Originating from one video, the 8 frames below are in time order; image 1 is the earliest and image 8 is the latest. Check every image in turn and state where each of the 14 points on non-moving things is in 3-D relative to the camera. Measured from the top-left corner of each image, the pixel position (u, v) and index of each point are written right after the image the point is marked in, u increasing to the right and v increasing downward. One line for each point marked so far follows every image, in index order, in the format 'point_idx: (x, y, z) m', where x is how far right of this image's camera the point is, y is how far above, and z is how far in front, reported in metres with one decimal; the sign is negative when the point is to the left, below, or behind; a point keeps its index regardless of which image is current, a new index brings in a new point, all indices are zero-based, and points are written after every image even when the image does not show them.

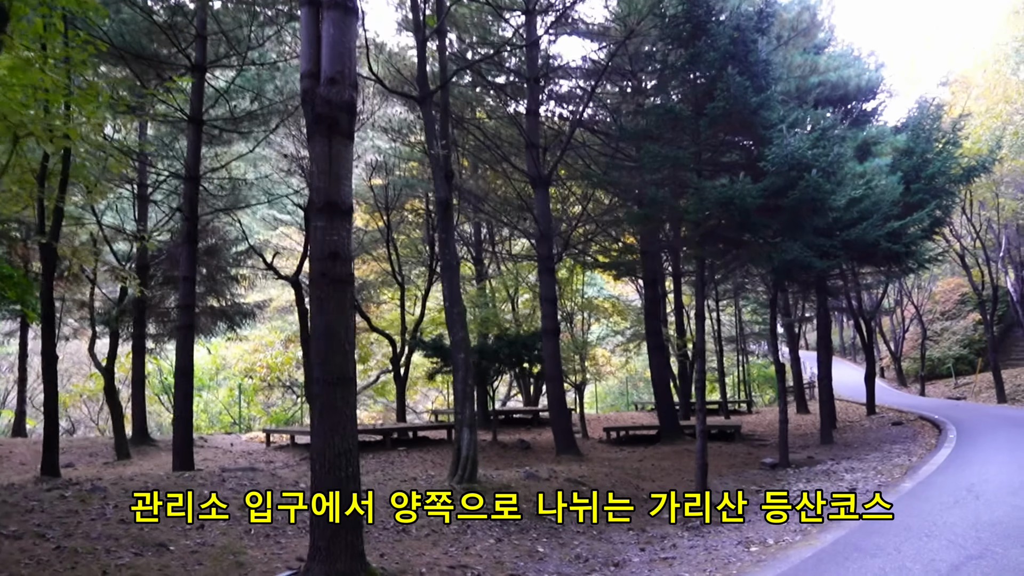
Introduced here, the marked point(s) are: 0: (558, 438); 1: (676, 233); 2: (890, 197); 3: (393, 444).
0: (+0.7, -2.3, +12.3) m
1: (+1.9, +0.7, +9.6) m
2: (+6.0, +1.5, +12.8) m
3: (-2.1, -2.7, +13.9) m
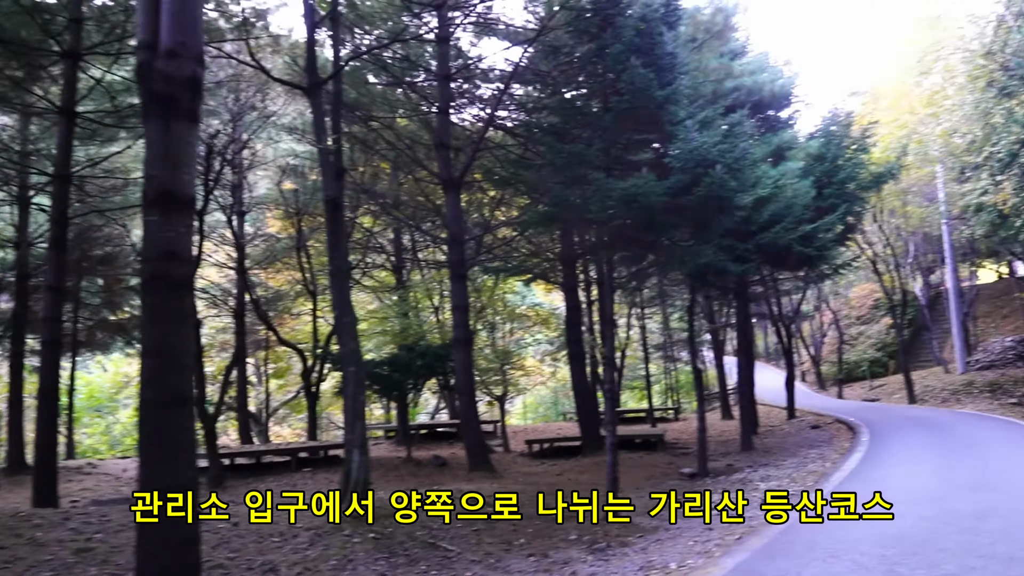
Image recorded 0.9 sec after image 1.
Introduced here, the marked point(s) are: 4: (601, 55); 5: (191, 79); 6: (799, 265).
0: (-0.6, -2.4, +11.7) m
1: (+0.8, +0.6, +9.1) m
2: (+4.6, +1.4, +12.7) m
3: (-3.5, -2.9, +13.1) m
4: (+1.0, +2.6, +8.9) m
5: (-1.8, +1.2, +4.5) m
6: (+5.3, +0.6, +15.4) m
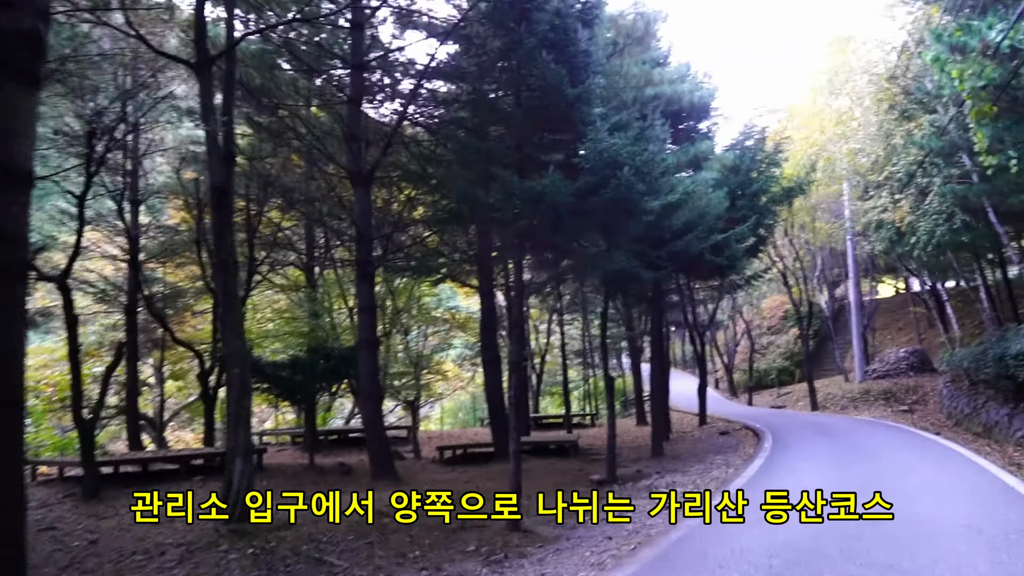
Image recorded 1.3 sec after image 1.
0: (-2.0, -2.4, +11.3) m
1: (-0.2, +0.6, +8.8) m
2: (+3.2, +1.3, +12.7) m
3: (-5.0, -2.8, +12.3) m
4: (0.0, +2.6, +8.6) m
5: (-2.4, +1.2, +4.0) m
6: (+3.6, +0.4, +15.4) m
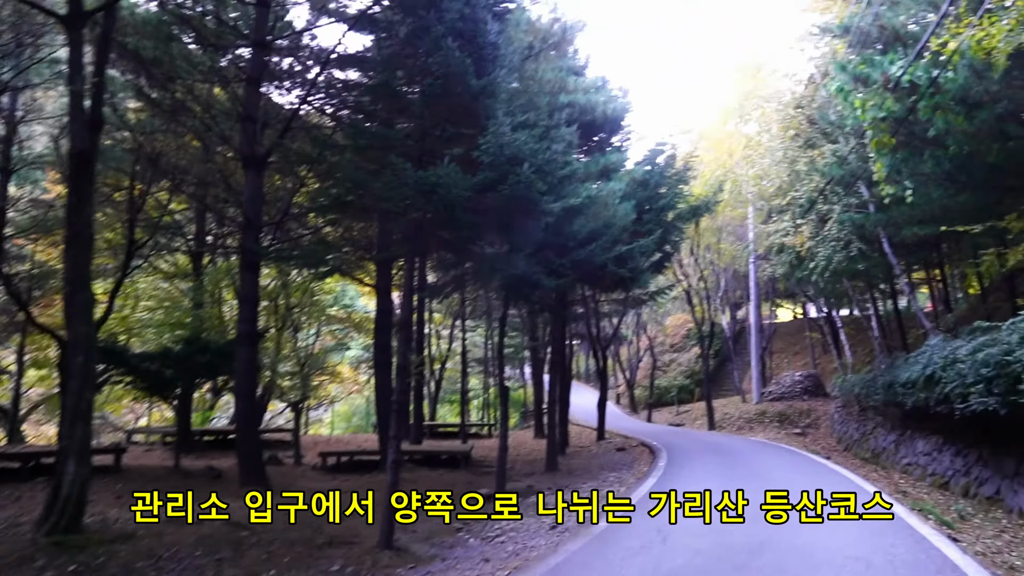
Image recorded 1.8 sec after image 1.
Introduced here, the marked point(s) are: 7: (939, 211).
0: (-3.5, -2.3, +10.4) m
1: (-1.3, +0.6, +8.2) m
2: (+1.7, +1.1, +12.4) m
3: (-6.6, -2.6, +11.1) m
4: (-0.9, +2.6, +8.0) m
5: (-2.9, +1.4, +3.2) m
6: (+1.8, +0.2, +15.2) m
7: (+6.6, +1.2, +12.3) m
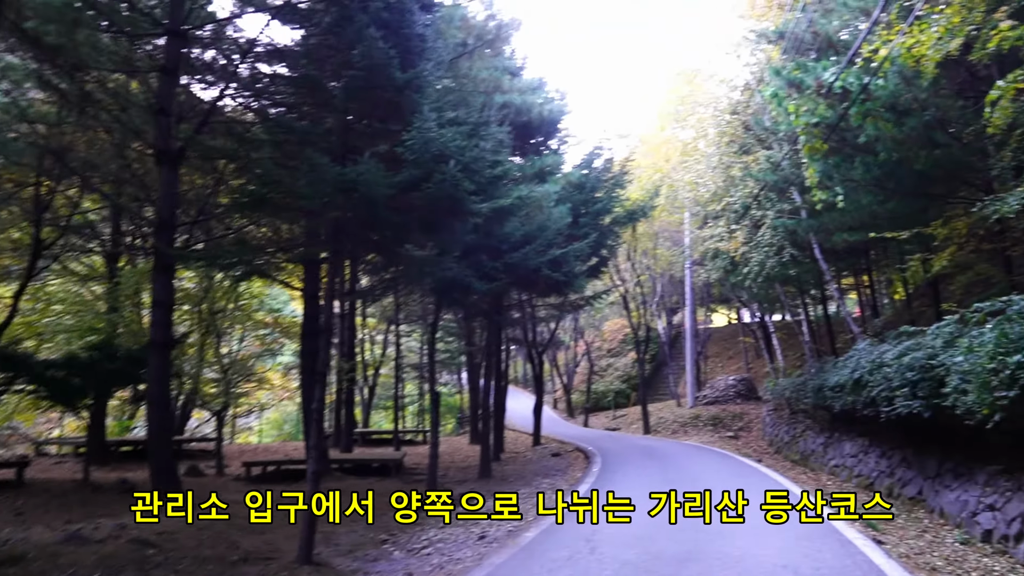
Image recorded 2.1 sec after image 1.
0: (-4.4, -2.4, +9.9) m
1: (-2.1, +0.6, +7.9) m
2: (+0.6, +1.0, +12.3) m
3: (-7.6, -2.6, +10.3) m
4: (-1.6, +2.5, +7.7) m
5: (-3.3, +1.4, +2.7) m
6: (+0.5, +0.1, +15.0) m
7: (+5.6, +1.1, +12.5) m
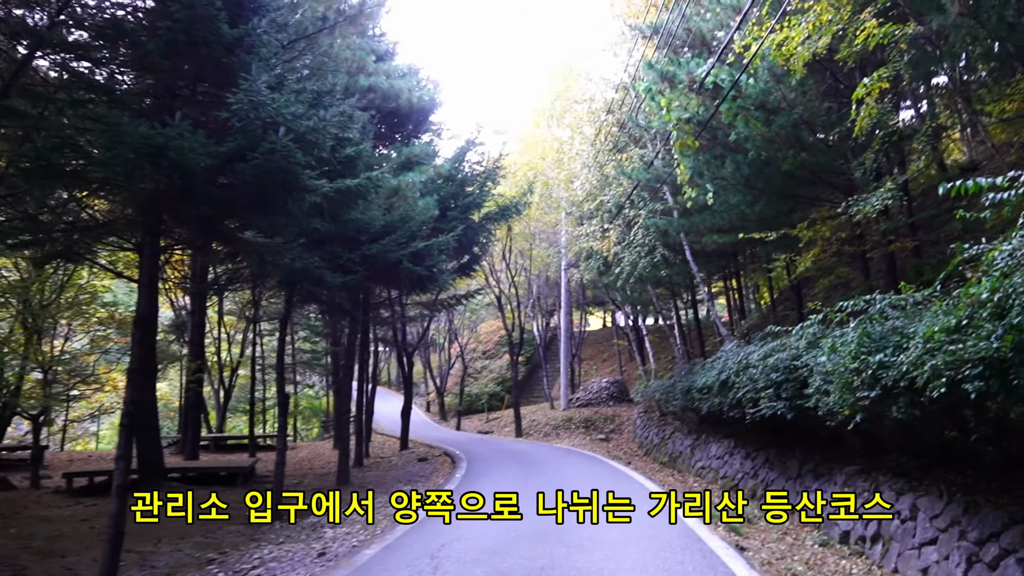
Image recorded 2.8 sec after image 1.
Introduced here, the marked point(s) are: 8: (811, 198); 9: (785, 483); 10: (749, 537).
0: (-6.0, -2.2, +8.4) m
1: (-3.4, +0.8, +6.8) m
2: (-1.4, +1.1, +11.6) m
3: (-9.2, -2.3, +8.4) m
4: (-2.9, +2.7, +6.7) m
5: (-3.8, +1.6, +1.5) m
6: (-1.9, +0.2, +14.2) m
7: (+3.5, +1.1, +12.4) m
8: (+4.3, +1.3, +11.4) m
9: (+3.6, -2.6, +10.4) m
10: (+2.6, -2.7, +8.6) m
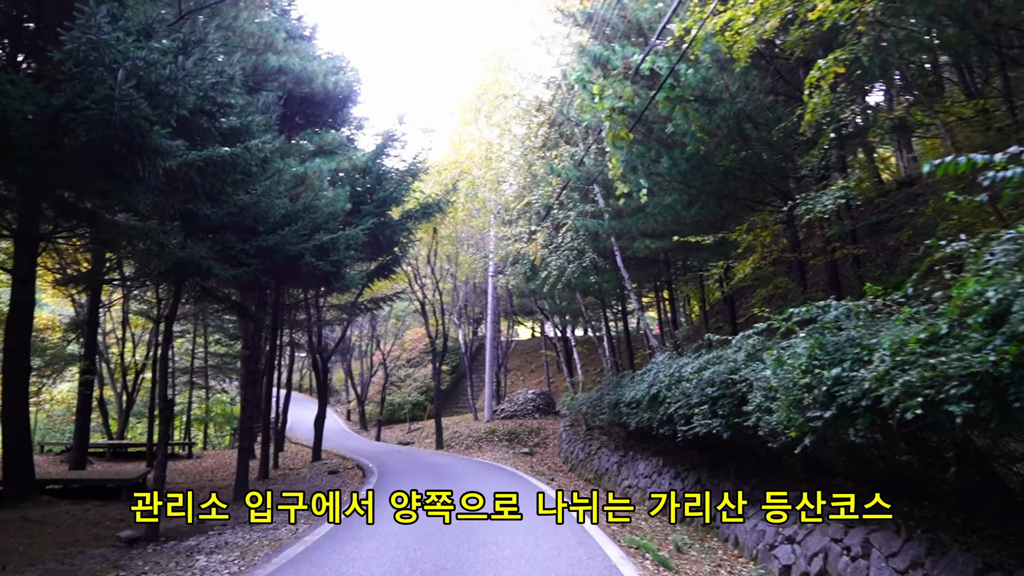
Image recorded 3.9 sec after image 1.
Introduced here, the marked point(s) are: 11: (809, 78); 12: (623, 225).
0: (-6.9, -2.0, +6.7) m
1: (-4.0, +0.9, +5.3) m
2: (-2.4, +1.1, +10.3) m
3: (-10.1, -2.0, +6.4) m
4: (-3.5, +2.8, +5.3) m
5: (-4.0, +1.8, +0.1) m
6: (-3.2, +0.2, +12.9) m
7: (+2.3, +1.0, +11.6) m
8: (+3.2, +1.2, +10.6) m
9: (+2.5, -2.7, +9.5) m
10: (+1.6, -2.7, +7.7) m
11: (+2.8, +2.0, +7.5) m
12: (+1.9, +1.0, +13.2) m
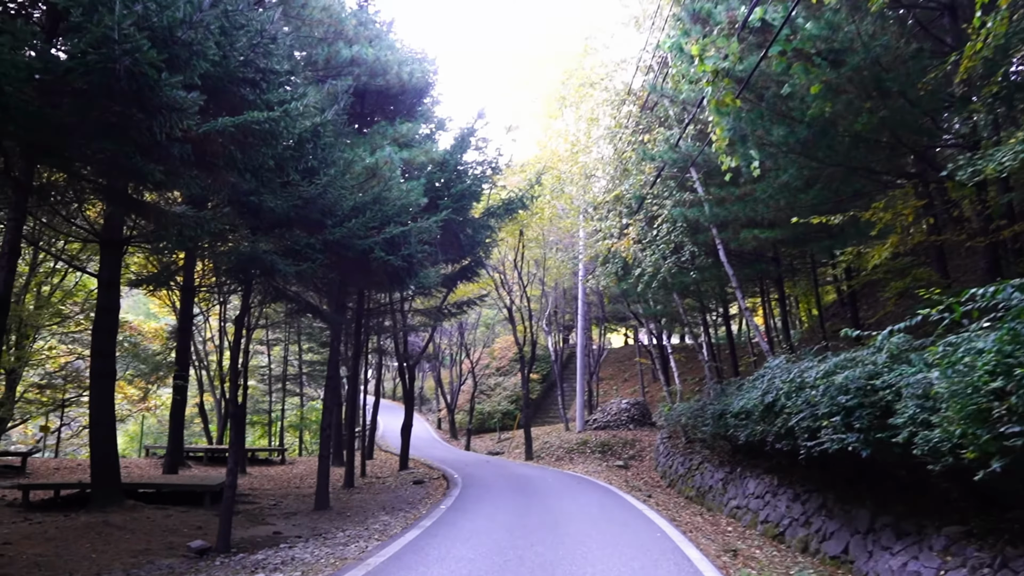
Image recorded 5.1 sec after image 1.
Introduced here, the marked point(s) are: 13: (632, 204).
0: (-6.2, -1.9, +6.2) m
1: (-3.6, +1.0, +4.6) m
2: (-1.4, +1.2, +9.3) m
3: (-9.5, -2.0, +6.3) m
4: (-3.1, +2.9, +4.5) m
5: (-4.2, +2.0, -0.7) m
6: (-1.9, +0.2, +12.0) m
7: (+3.5, +1.1, +10.1) m
8: (+4.2, +1.3, +9.0) m
9: (+3.4, -2.5, +7.9) m
10: (+2.4, -2.6, +6.2) m
11: (+3.4, +2.1, +5.9) m
12: (+3.2, +1.1, +11.7) m
13: (+2.4, +1.6, +15.5) m
